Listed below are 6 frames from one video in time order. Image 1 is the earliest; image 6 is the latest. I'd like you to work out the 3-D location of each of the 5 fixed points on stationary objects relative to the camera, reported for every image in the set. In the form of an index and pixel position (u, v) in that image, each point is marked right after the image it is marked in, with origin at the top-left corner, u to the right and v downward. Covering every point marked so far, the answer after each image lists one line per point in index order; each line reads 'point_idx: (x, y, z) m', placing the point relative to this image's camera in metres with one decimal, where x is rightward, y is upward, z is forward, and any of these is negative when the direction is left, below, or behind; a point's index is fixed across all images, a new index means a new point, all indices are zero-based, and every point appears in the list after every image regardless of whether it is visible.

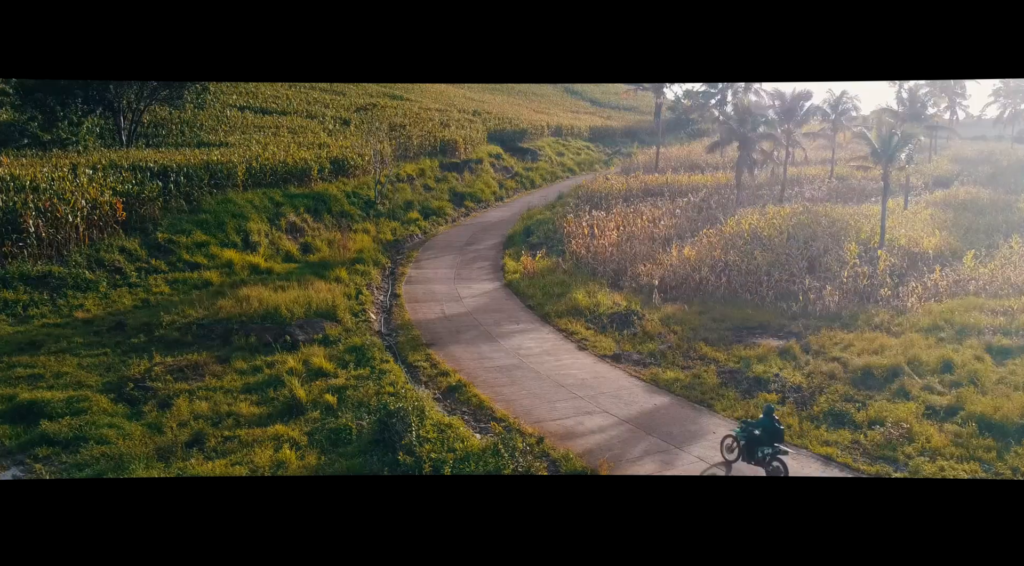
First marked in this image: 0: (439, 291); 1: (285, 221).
0: (-1.1, -0.1, +12.3) m
1: (-3.9, +1.1, +14.0) m
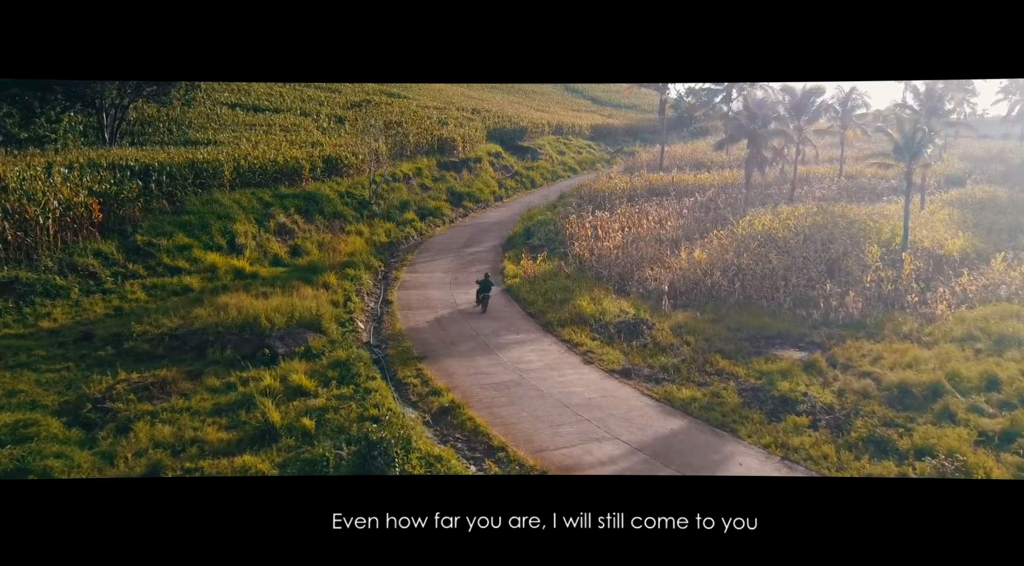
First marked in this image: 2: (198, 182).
0: (-1.1, -0.2, +11.5) m
1: (-3.9, +1.0, +13.3) m
2: (-4.9, +1.6, +13.0) m
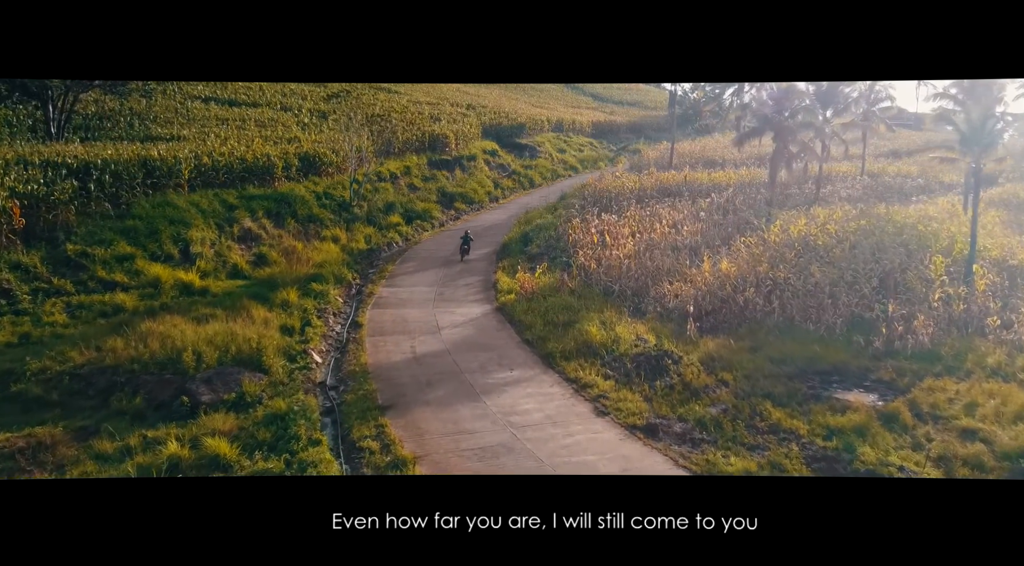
0: (-1.2, -0.4, +9.8) m
1: (-4.0, +0.8, +11.5) m
2: (-5.0, +1.4, +11.2) m
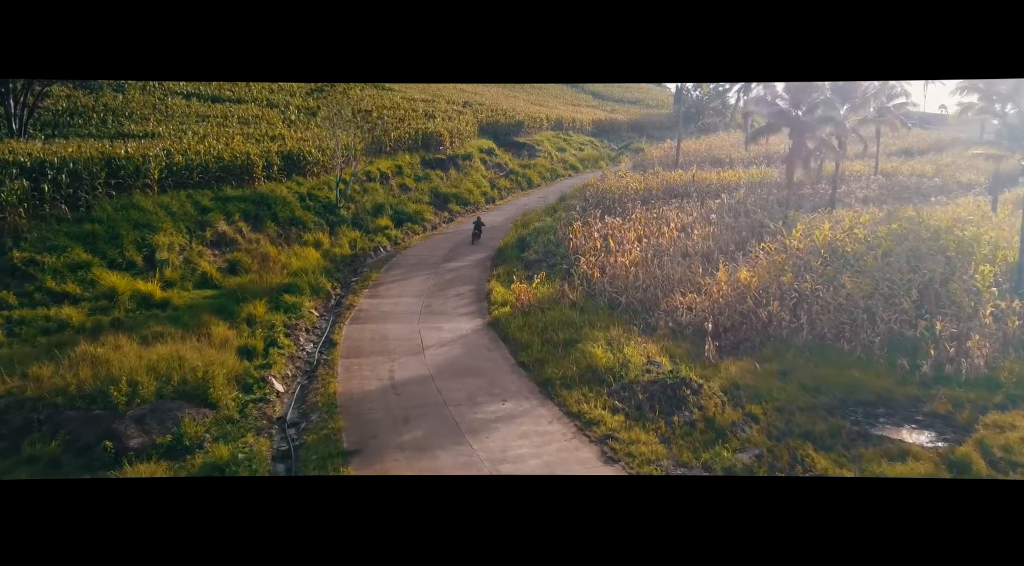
0: (-1.2, -0.6, +8.7) m
1: (-4.0, +0.7, +10.4) m
2: (-5.1, +1.3, +10.2) m
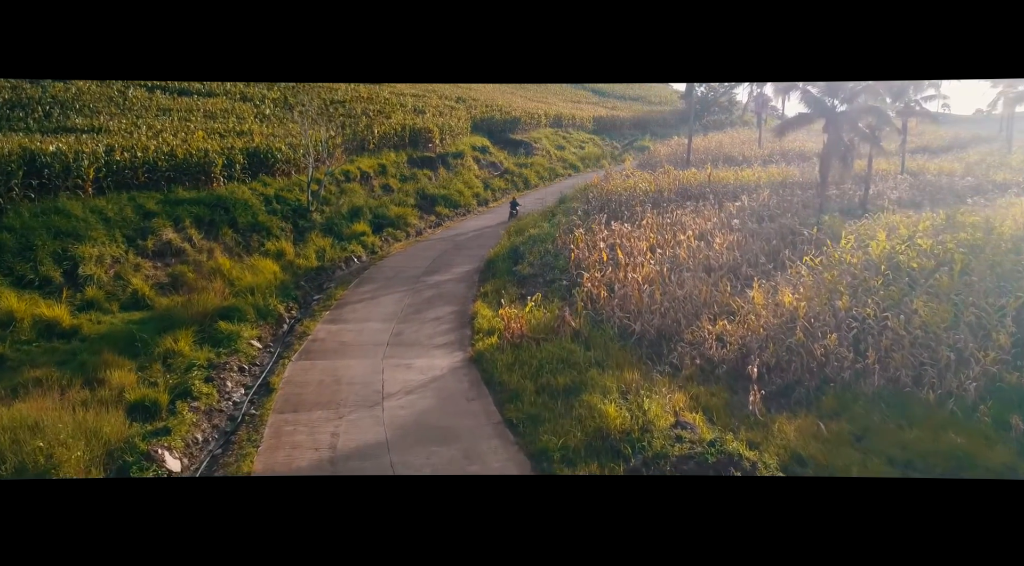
0: (-1.4, -0.8, +7.0) m
1: (-4.1, +0.4, +8.7) m
2: (-5.2, +1.1, +8.4) m
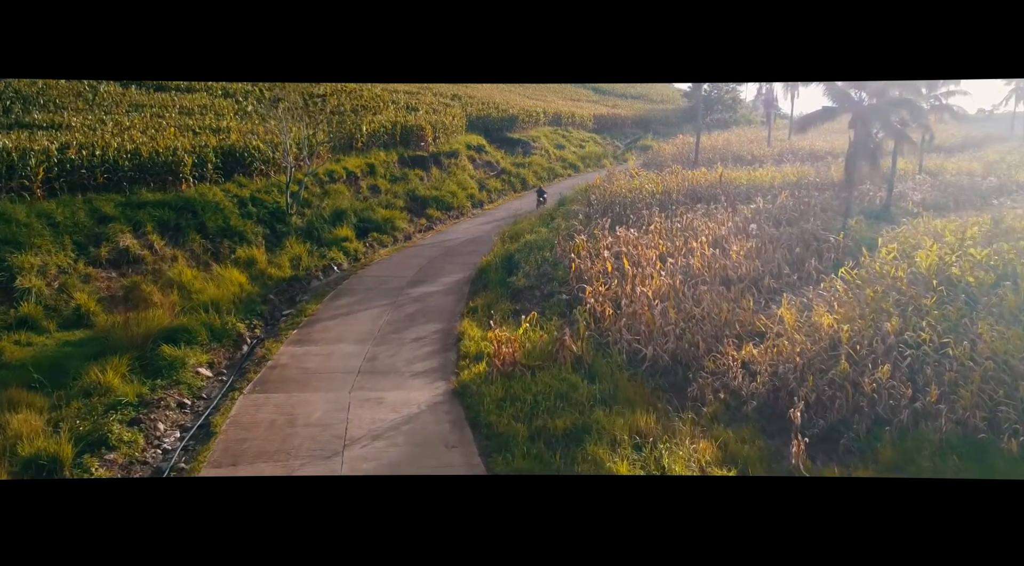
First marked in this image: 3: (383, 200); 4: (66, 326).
0: (-1.4, -0.9, +5.9) m
1: (-4.2, +0.3, +7.6) m
2: (-5.3, +0.9, +7.3) m
3: (-1.9, +1.1, +10.7) m
4: (-4.0, -0.4, +7.0) m
